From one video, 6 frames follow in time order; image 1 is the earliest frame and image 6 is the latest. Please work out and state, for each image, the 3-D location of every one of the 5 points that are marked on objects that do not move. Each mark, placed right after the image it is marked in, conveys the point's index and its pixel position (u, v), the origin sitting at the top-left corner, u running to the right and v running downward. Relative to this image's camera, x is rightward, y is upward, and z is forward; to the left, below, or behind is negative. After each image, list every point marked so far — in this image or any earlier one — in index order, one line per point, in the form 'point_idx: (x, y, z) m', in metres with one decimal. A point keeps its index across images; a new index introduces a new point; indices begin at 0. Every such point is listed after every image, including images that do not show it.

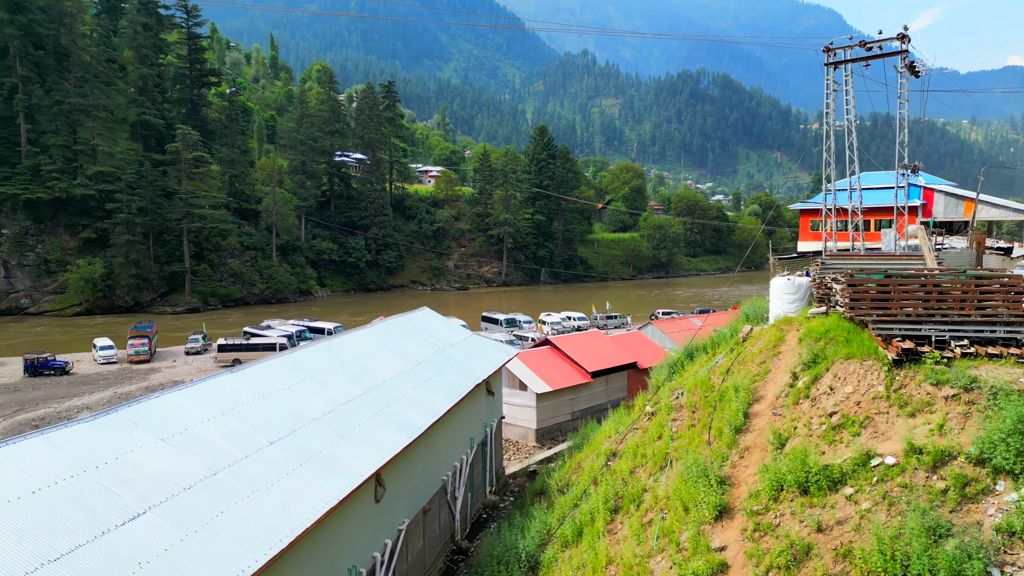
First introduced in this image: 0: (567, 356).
0: (+1.9, -2.3, +19.7) m
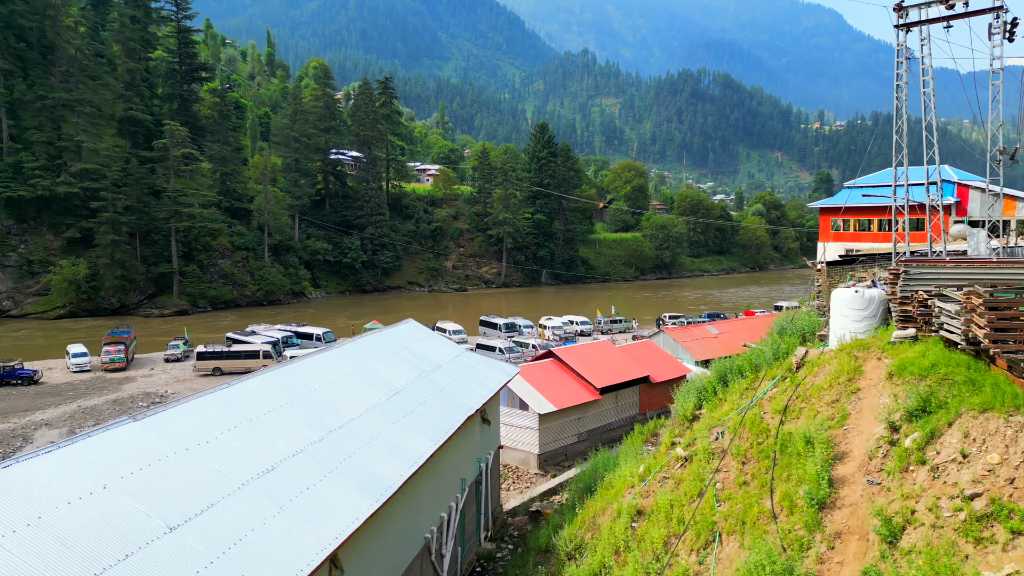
0: (+1.8, -2.5, +17.7) m
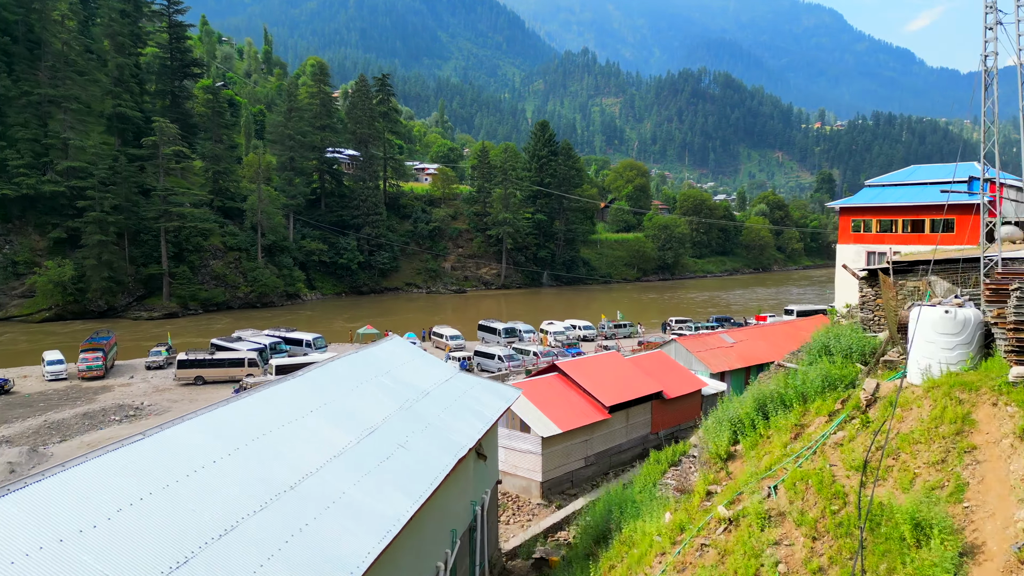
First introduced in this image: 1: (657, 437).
0: (+1.8, -2.7, +16.1) m
1: (+4.3, -4.4, +17.3) m
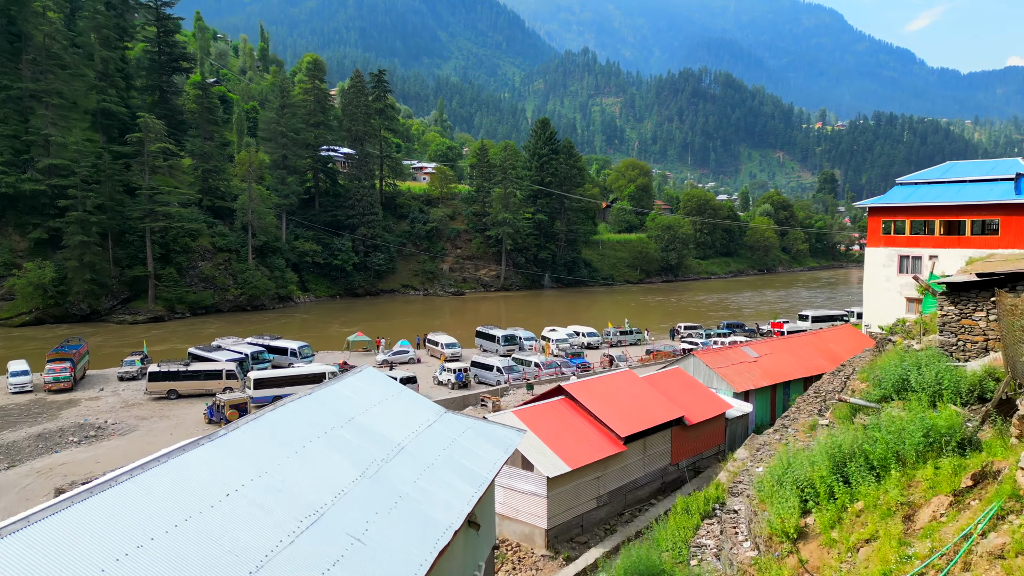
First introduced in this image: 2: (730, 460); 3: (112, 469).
0: (+1.8, -3.0, +13.9) m
1: (+4.3, -4.7, +15.2) m
2: (+5.1, -4.0, +13.7) m
3: (-12.1, -5.5, +17.7) m
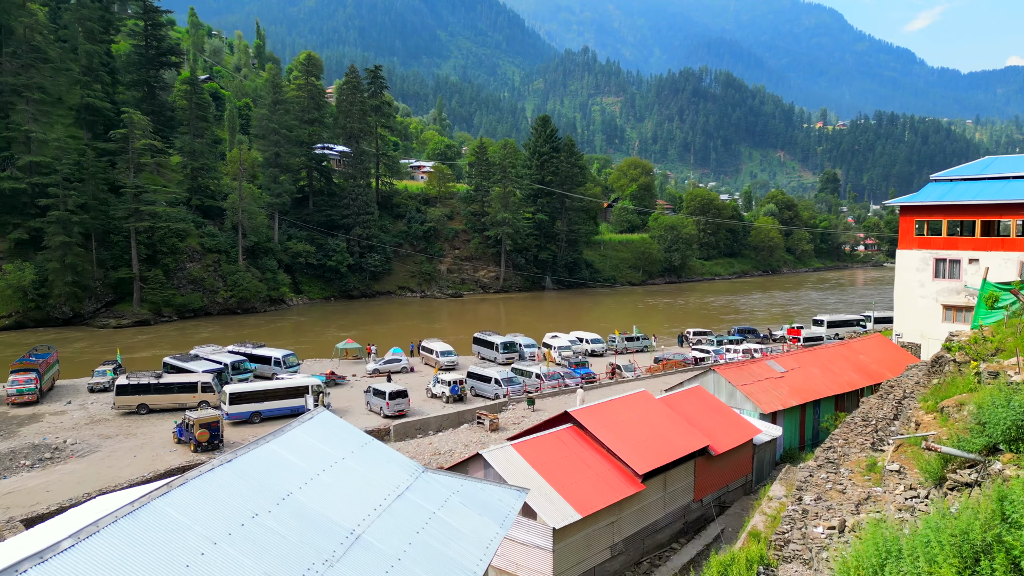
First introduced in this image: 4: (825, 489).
0: (+1.8, -3.2, +11.9) m
1: (+4.3, -4.9, +13.2) m
2: (+5.1, -4.2, +11.8) m
3: (-12.1, -5.7, +15.7) m
4: (+5.4, -3.5, +10.1) m
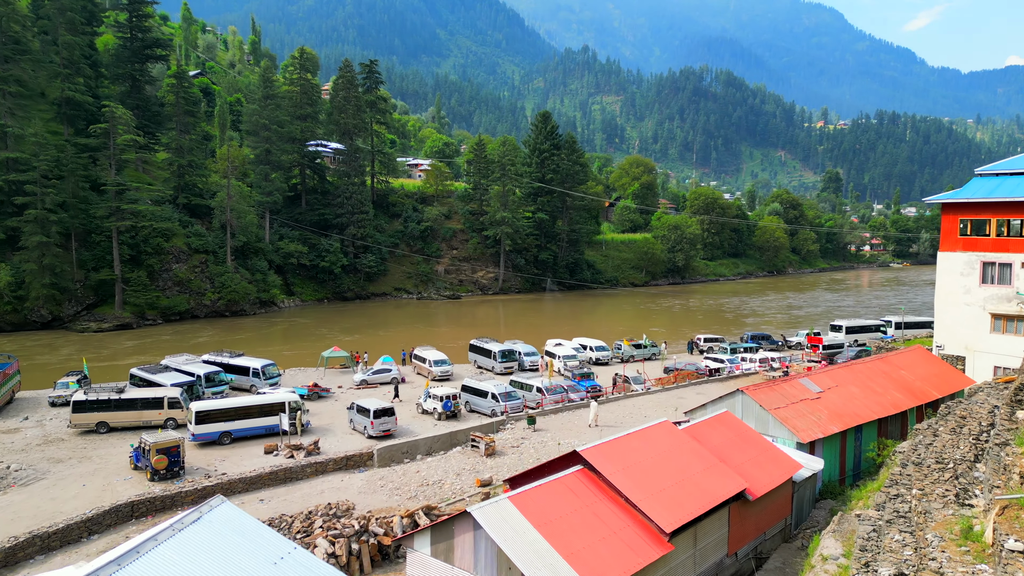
0: (+1.8, -3.4, +9.7) m
1: (+4.2, -5.1, +11.0) m
2: (+5.0, -4.5, +9.6) m
3: (-12.2, -5.9, +13.5) m
4: (+5.4, -3.7, +7.9) m
